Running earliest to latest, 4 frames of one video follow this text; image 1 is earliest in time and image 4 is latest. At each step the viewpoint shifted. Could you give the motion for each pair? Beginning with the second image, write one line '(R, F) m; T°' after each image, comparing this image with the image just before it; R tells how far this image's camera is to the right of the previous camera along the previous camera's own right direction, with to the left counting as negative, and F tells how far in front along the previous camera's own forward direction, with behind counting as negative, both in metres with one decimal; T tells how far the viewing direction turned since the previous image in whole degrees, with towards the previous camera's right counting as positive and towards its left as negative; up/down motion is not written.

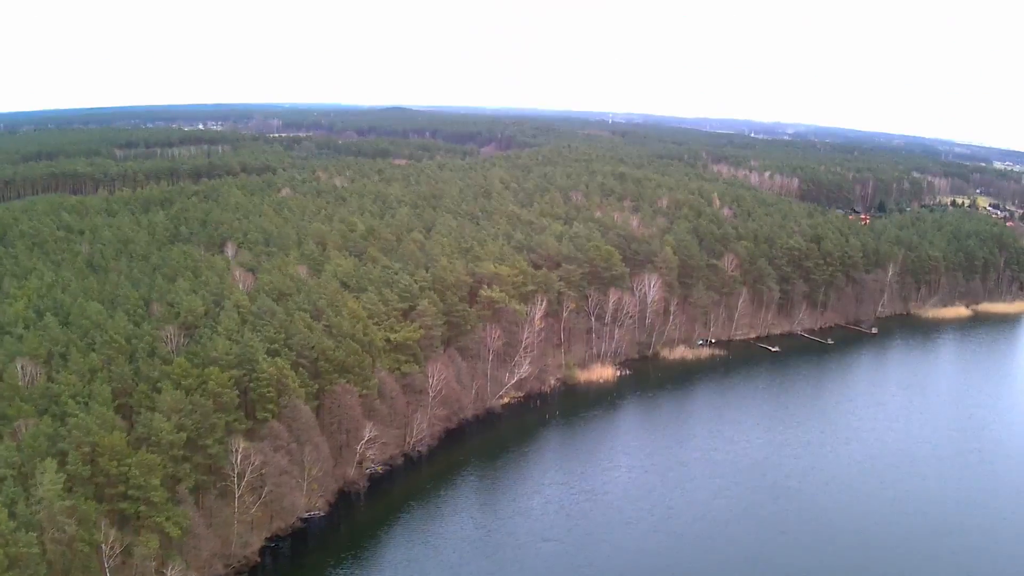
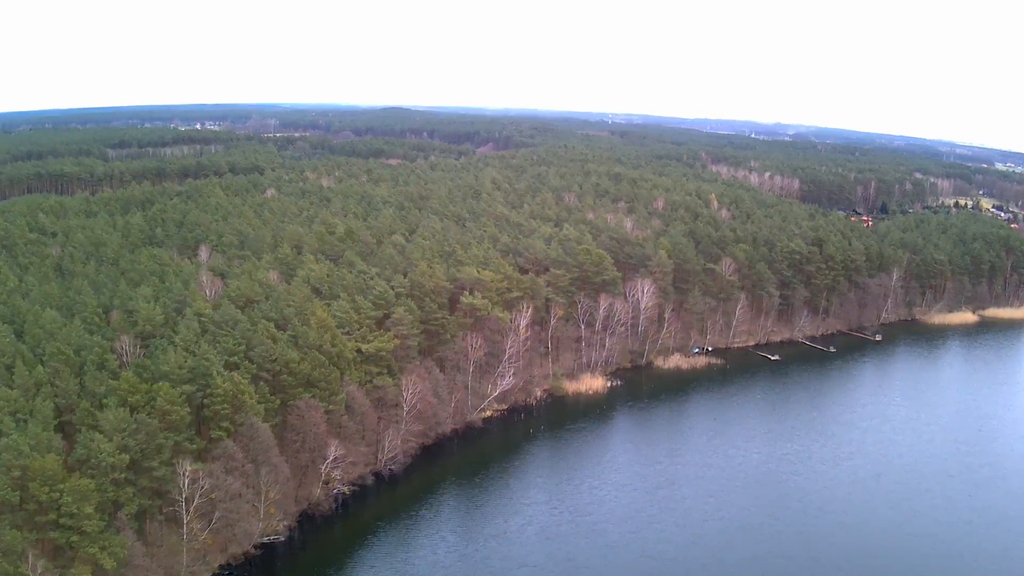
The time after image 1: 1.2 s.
(+1.0, +2.4) m; 0°
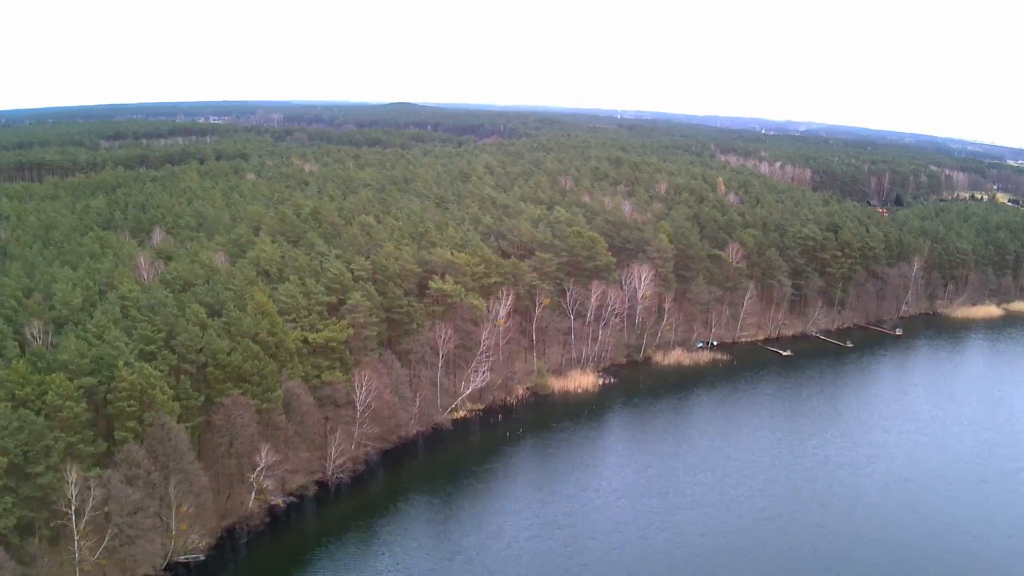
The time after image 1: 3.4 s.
(+1.5, +4.7) m; -1°
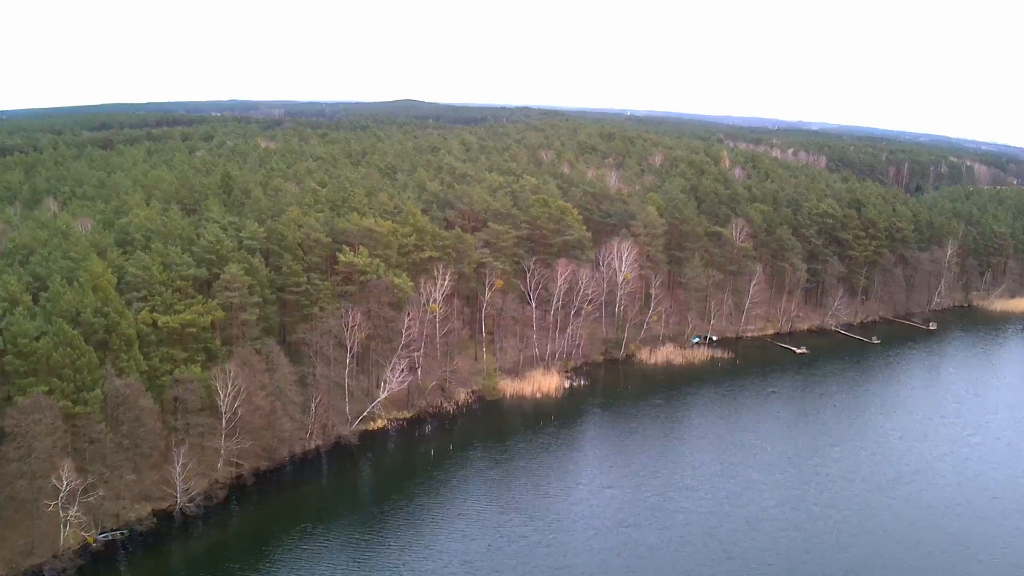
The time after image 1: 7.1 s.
(+2.9, +7.8) m; -1°
